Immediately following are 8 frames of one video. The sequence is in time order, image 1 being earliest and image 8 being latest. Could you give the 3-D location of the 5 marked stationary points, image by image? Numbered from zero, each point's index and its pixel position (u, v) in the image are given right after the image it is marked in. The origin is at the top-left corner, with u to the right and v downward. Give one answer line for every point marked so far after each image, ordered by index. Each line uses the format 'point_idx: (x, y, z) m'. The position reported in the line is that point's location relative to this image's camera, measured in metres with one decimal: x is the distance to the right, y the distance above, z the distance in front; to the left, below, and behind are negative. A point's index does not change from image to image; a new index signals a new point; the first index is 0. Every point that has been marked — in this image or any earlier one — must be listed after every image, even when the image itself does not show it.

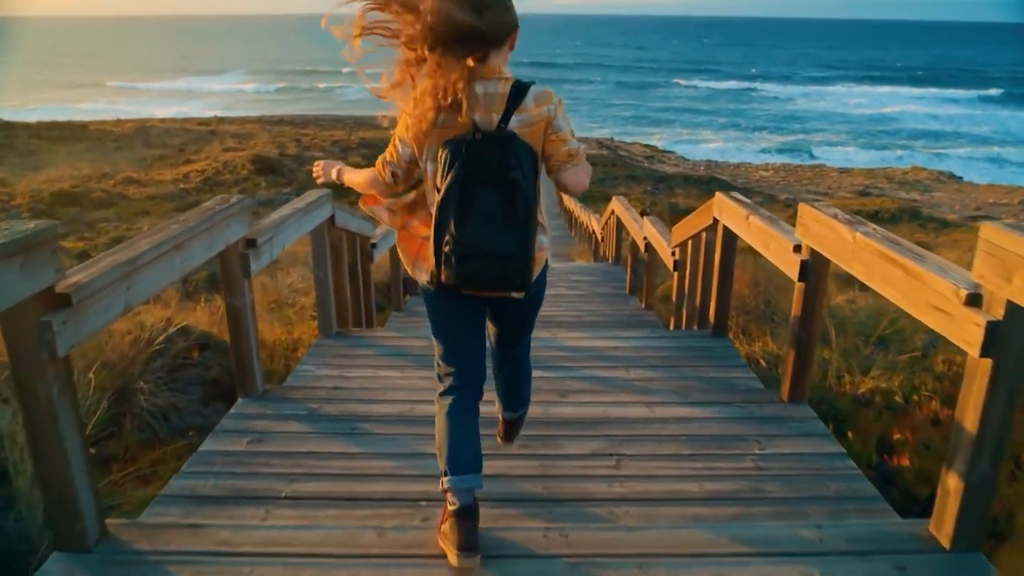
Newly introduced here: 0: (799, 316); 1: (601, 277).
0: (+1.0, -0.1, +2.7) m
1: (+0.8, +0.1, +7.4) m
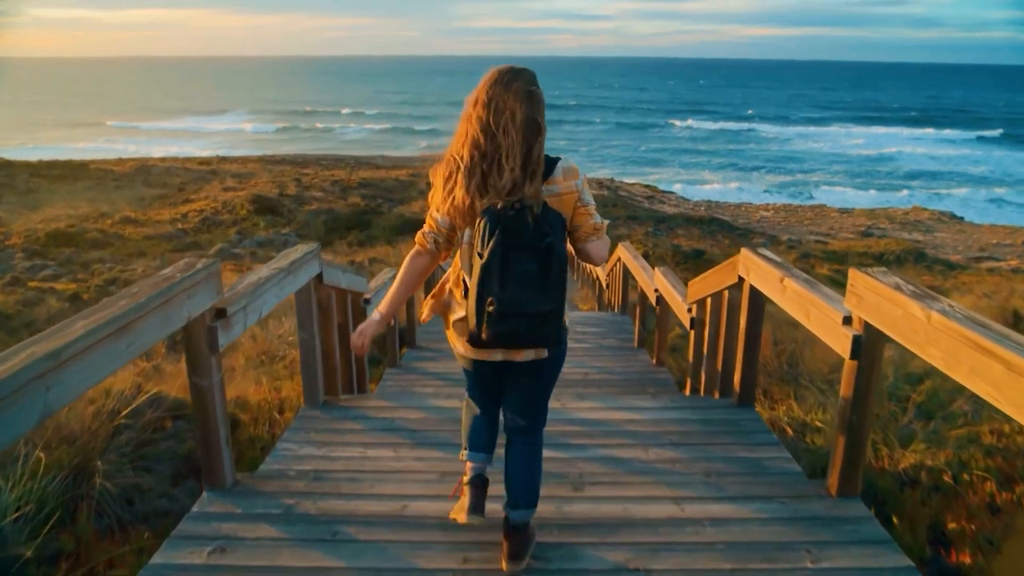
0: (+1.0, -0.3, +2.3) m
1: (+0.8, -0.4, +7.1) m
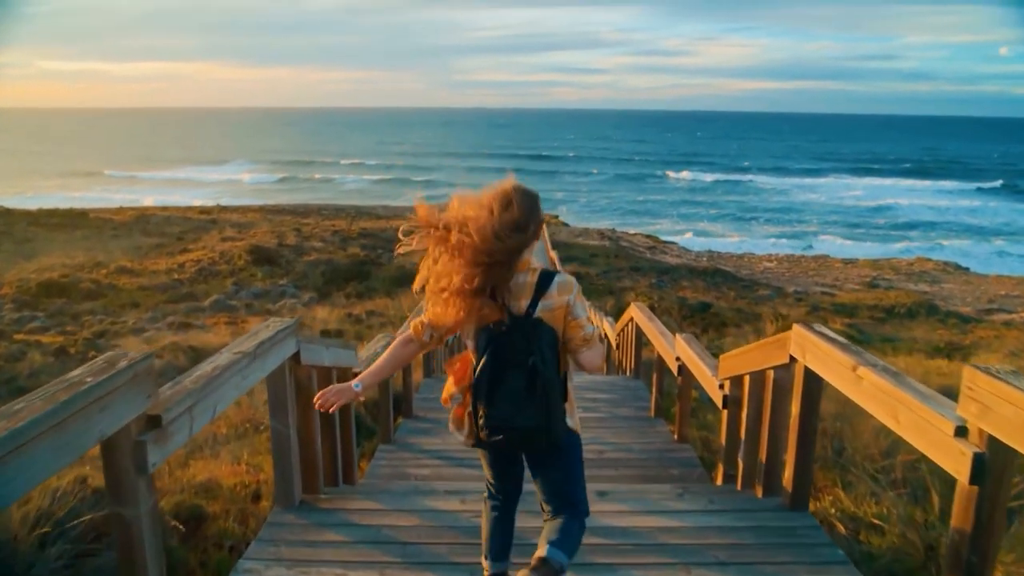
0: (+1.0, -0.6, +1.8) m
1: (+0.8, -0.9, +6.5) m
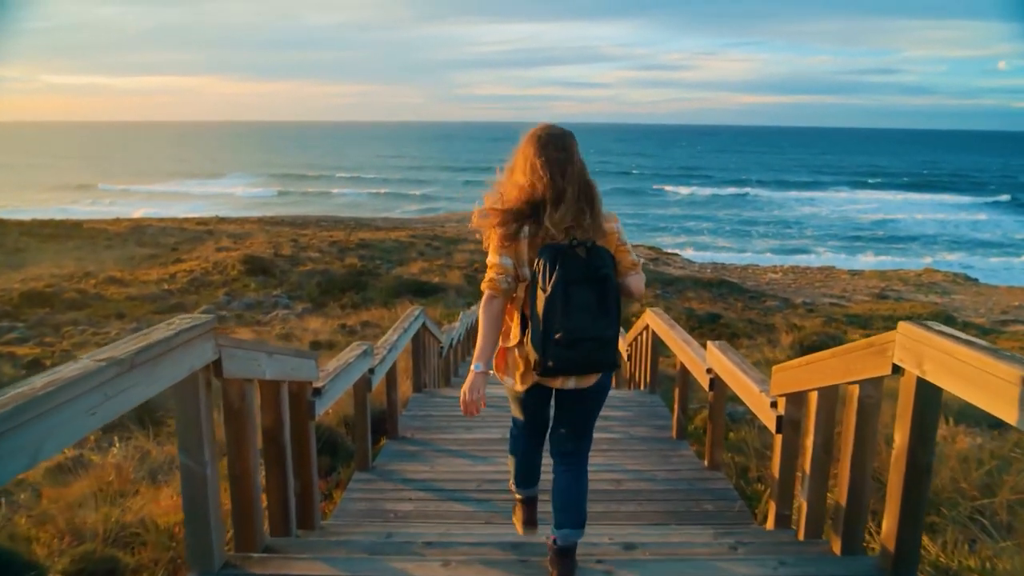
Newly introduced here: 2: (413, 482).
0: (+1.0, -0.5, +1.0) m
1: (+0.9, -0.9, +5.8) m
2: (-0.5, -1.0, +4.1) m
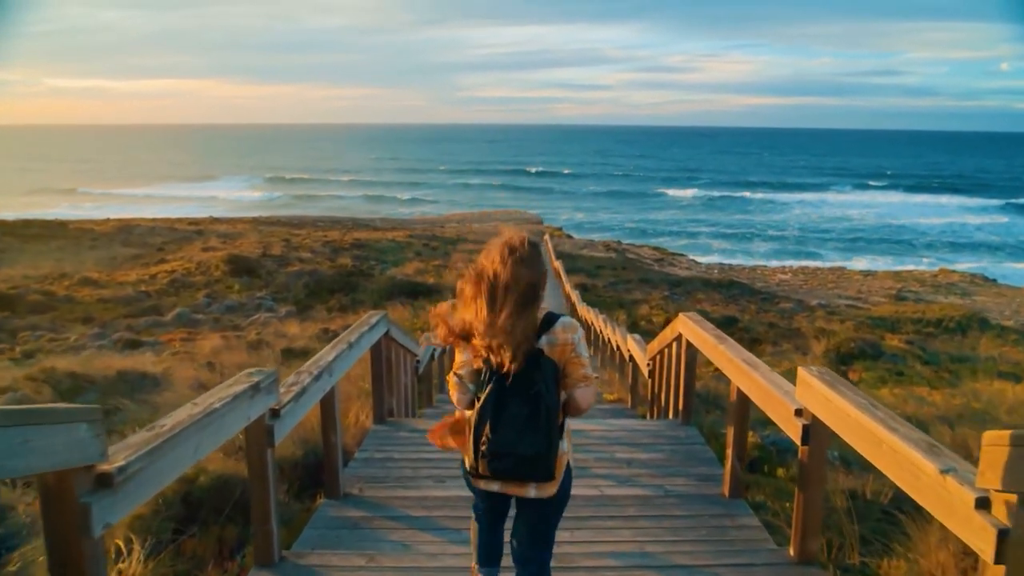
0: (+1.0, -0.5, -0.5) m
1: (+0.8, -0.9, +4.3) m
2: (-0.6, -1.0, +2.6) m
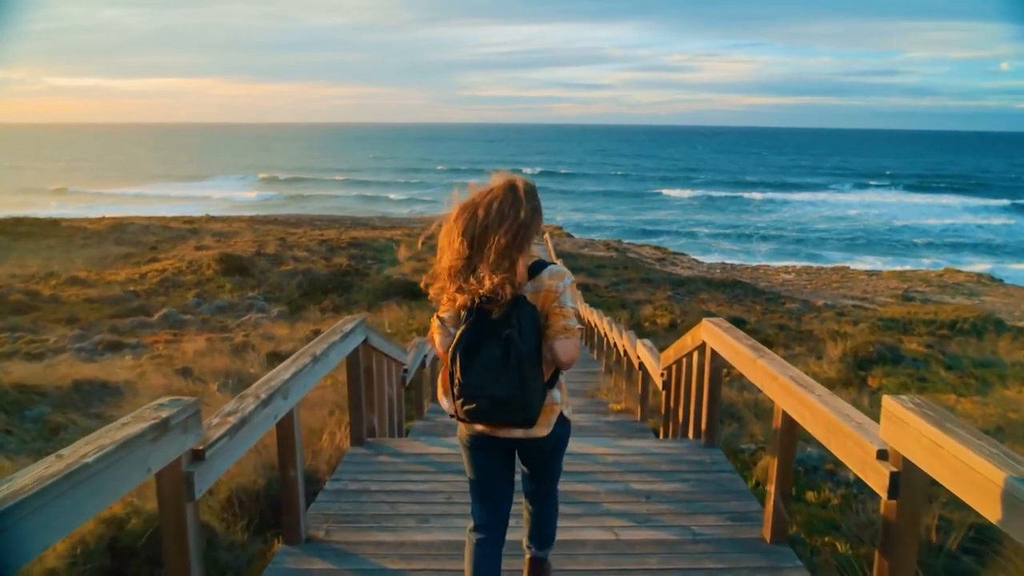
0: (+1.0, -0.5, -1.1) m
1: (+0.8, -0.9, +3.7) m
2: (-0.6, -1.0, +2.0) m
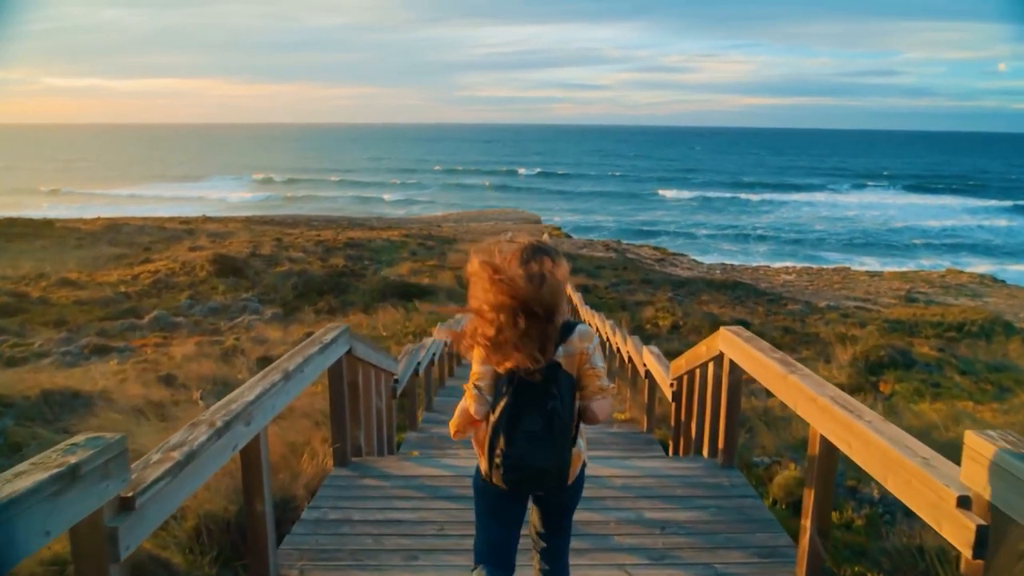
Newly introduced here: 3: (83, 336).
0: (+1.0, -0.5, -1.5) m
1: (+0.8, -0.9, +3.3) m
2: (-0.6, -1.0, +1.6) m
3: (-8.2, -0.9, +14.8) m
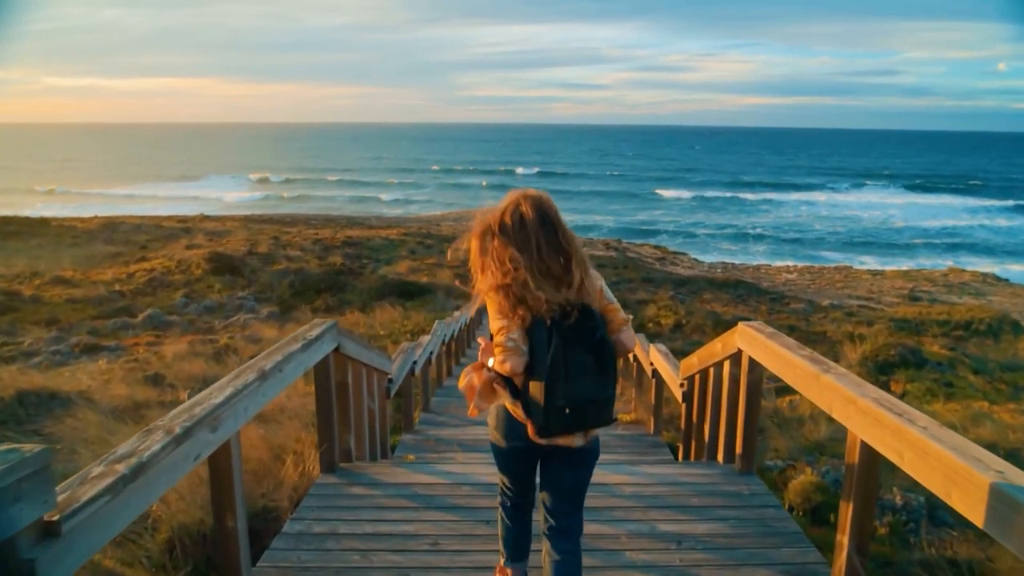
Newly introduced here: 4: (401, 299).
0: (+1.0, -0.5, -1.7) m
1: (+0.8, -0.9, +3.0) m
2: (-0.6, -1.0, +1.3) m
3: (-8.2, -0.9, +14.5) m
4: (-2.8, -0.3, +19.8) m
